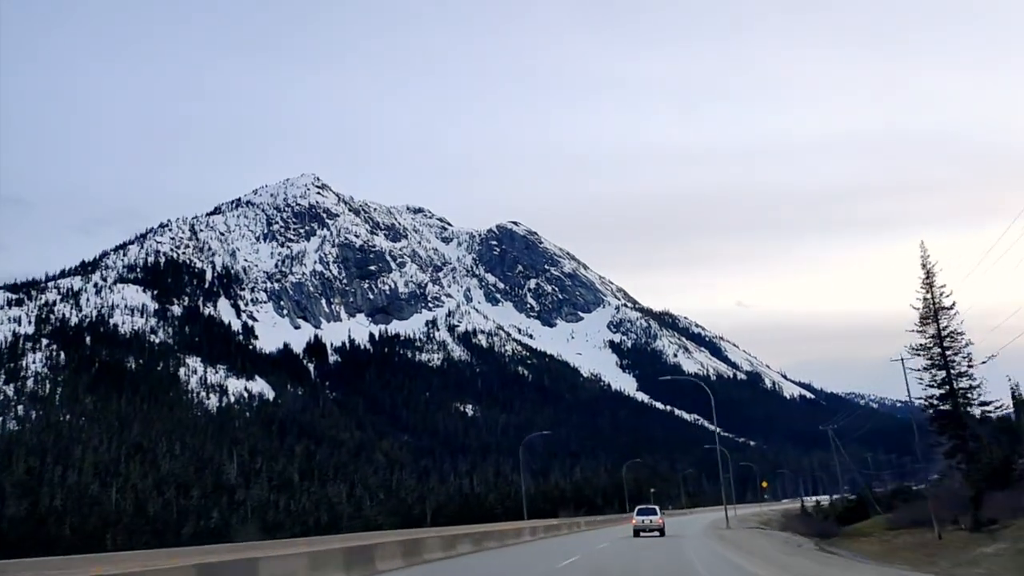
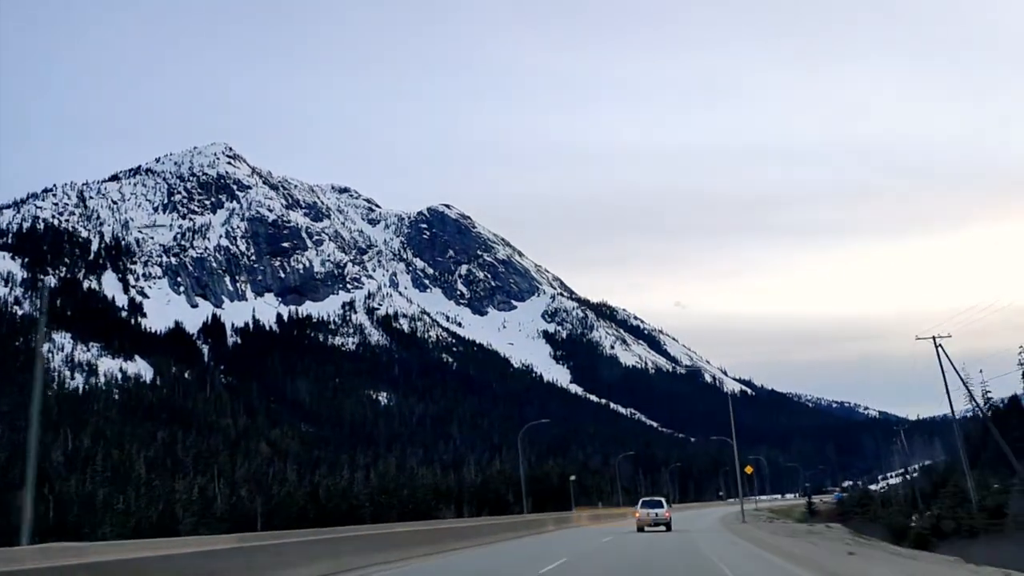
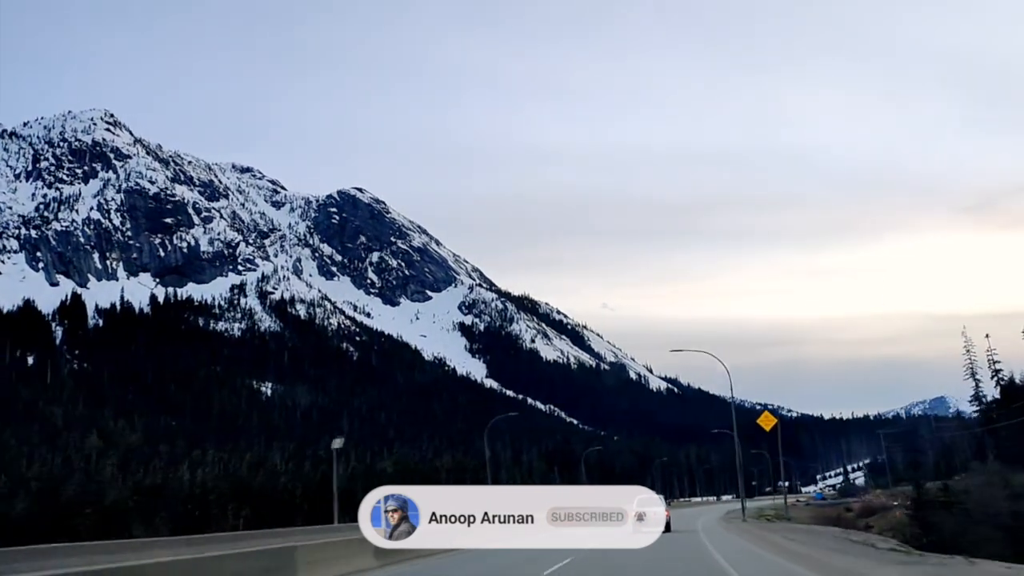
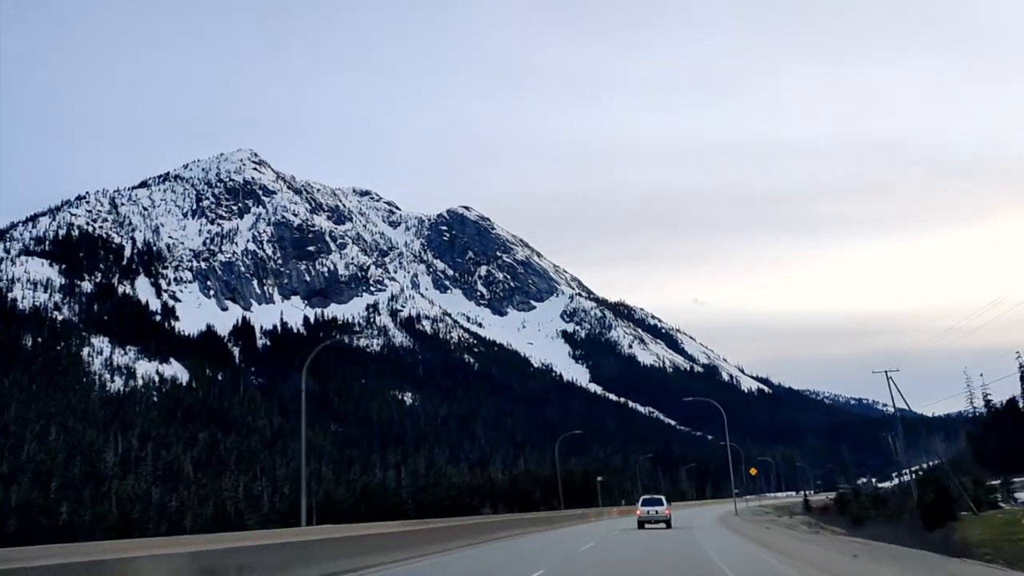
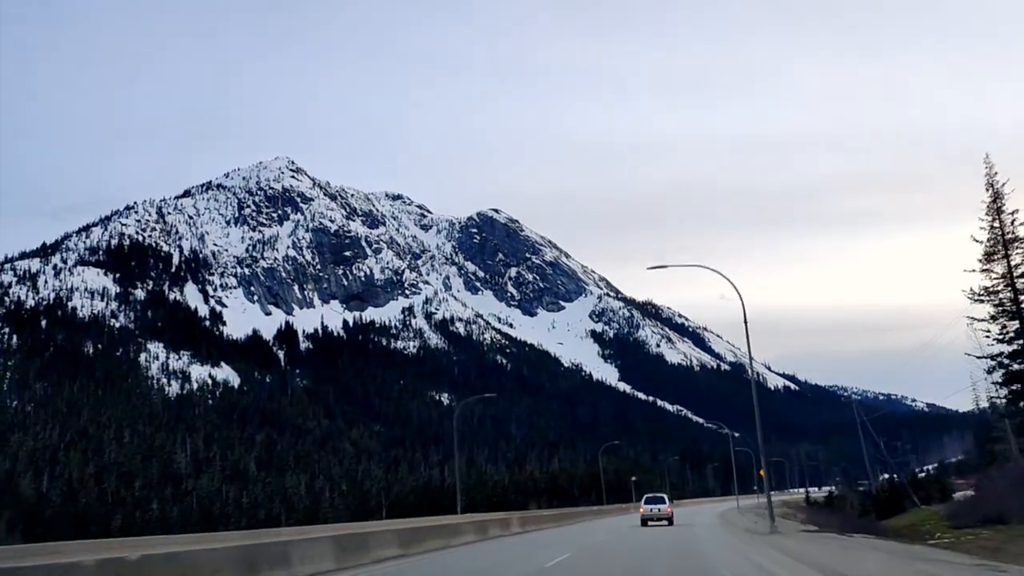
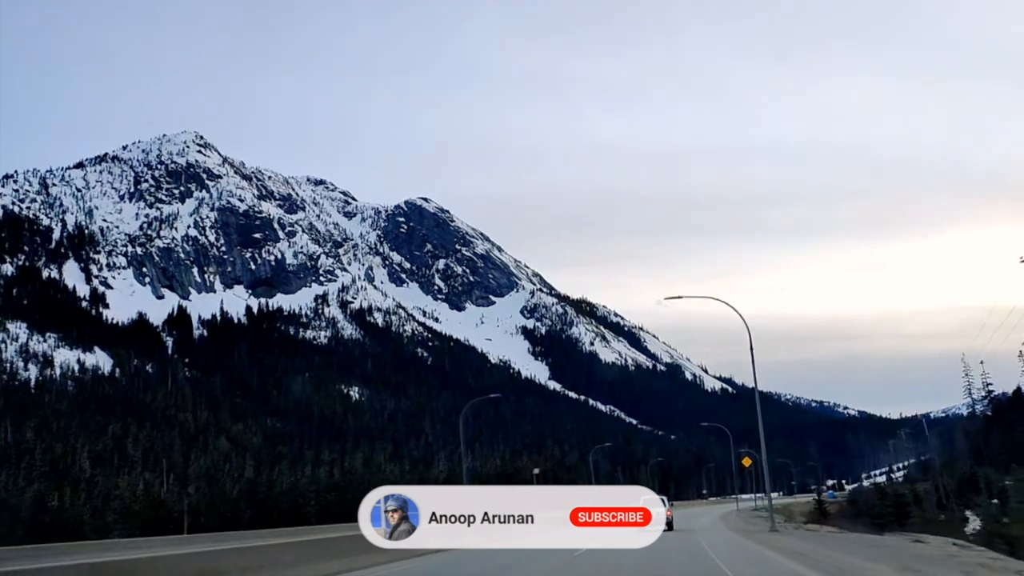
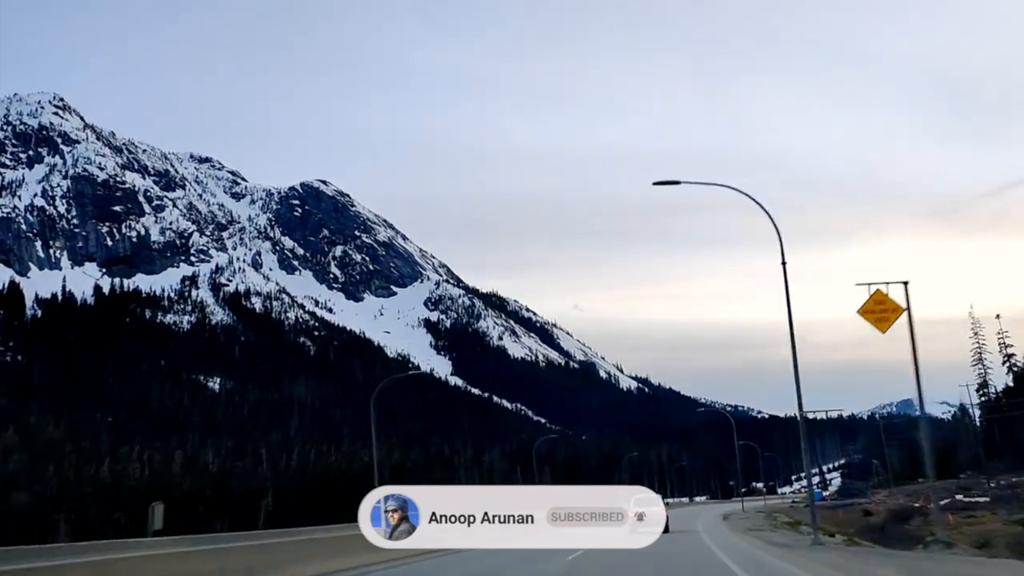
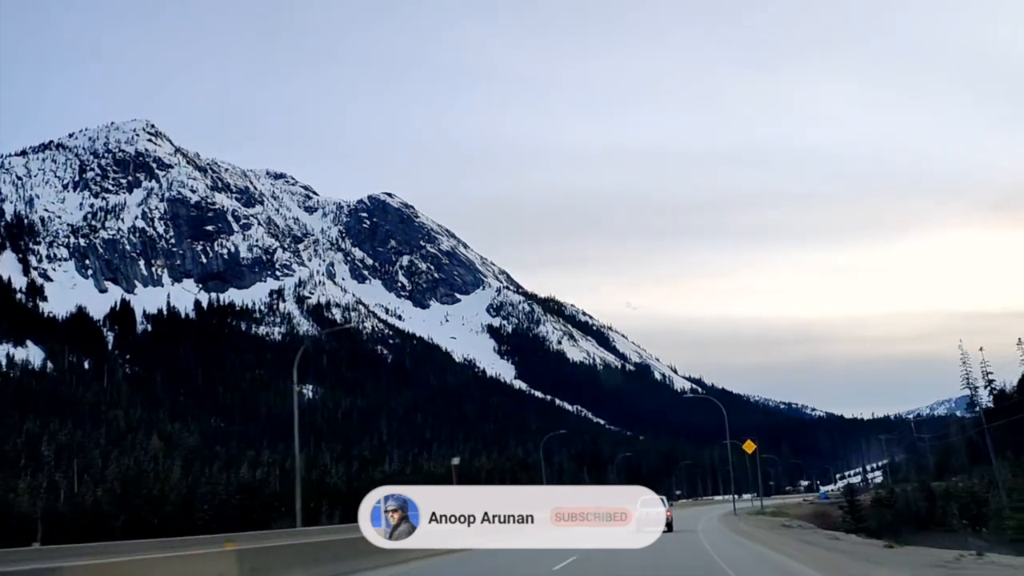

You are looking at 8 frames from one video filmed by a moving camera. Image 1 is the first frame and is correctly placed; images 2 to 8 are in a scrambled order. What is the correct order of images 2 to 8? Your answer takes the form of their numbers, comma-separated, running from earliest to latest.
5, 4, 2, 6, 8, 3, 7
